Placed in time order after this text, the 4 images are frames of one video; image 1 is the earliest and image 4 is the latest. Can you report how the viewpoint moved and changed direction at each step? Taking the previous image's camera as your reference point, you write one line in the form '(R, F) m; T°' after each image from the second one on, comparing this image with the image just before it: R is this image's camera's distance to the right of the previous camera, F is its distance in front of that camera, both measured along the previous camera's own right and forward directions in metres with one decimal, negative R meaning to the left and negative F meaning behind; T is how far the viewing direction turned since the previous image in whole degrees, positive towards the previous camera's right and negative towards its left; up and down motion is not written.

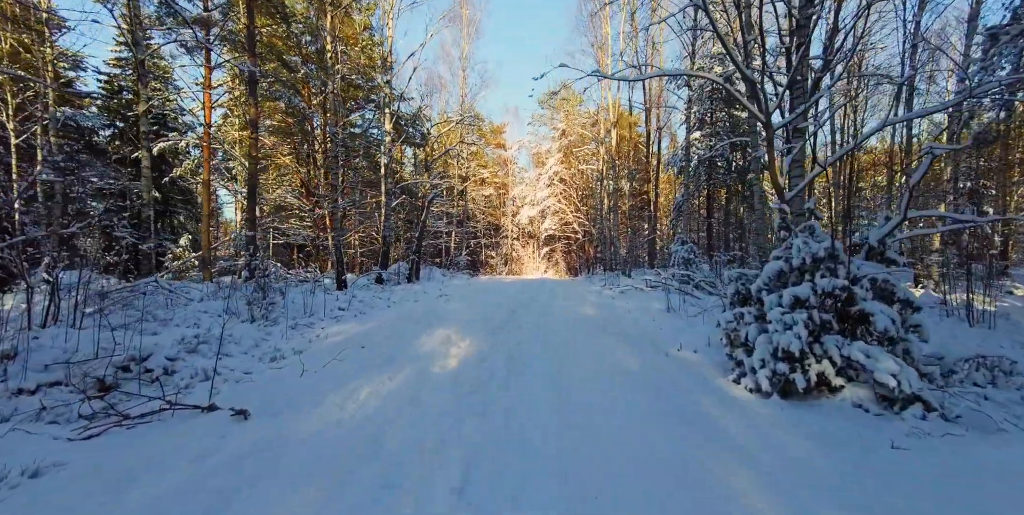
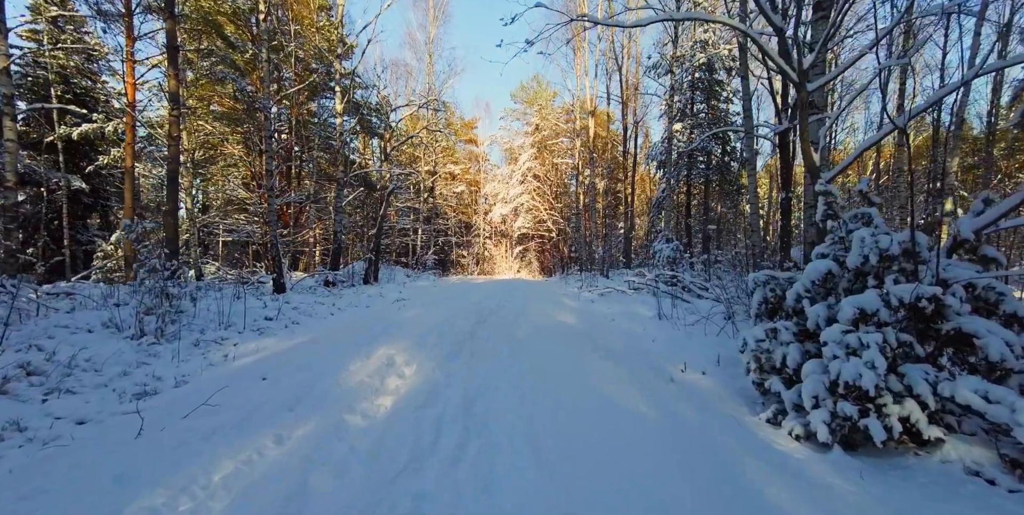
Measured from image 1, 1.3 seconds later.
(+0.1, +1.2) m; +4°
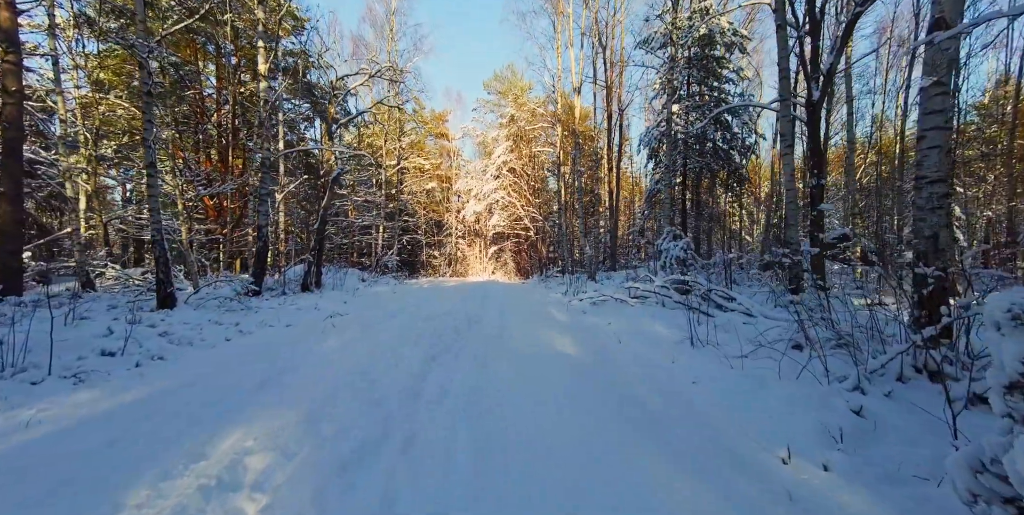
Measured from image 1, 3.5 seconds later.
(0.0, +2.1) m; +3°
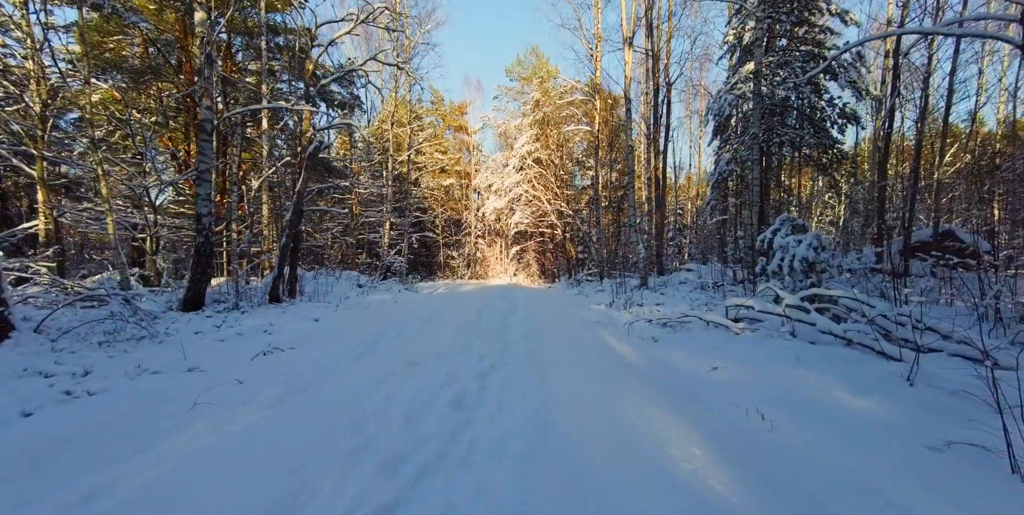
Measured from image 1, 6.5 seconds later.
(-0.2, +2.9) m; -3°
